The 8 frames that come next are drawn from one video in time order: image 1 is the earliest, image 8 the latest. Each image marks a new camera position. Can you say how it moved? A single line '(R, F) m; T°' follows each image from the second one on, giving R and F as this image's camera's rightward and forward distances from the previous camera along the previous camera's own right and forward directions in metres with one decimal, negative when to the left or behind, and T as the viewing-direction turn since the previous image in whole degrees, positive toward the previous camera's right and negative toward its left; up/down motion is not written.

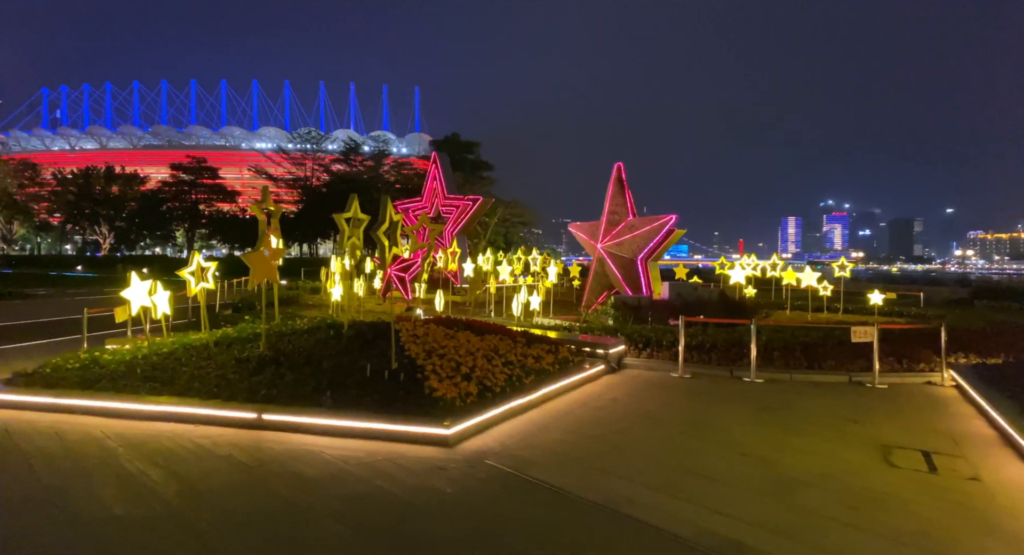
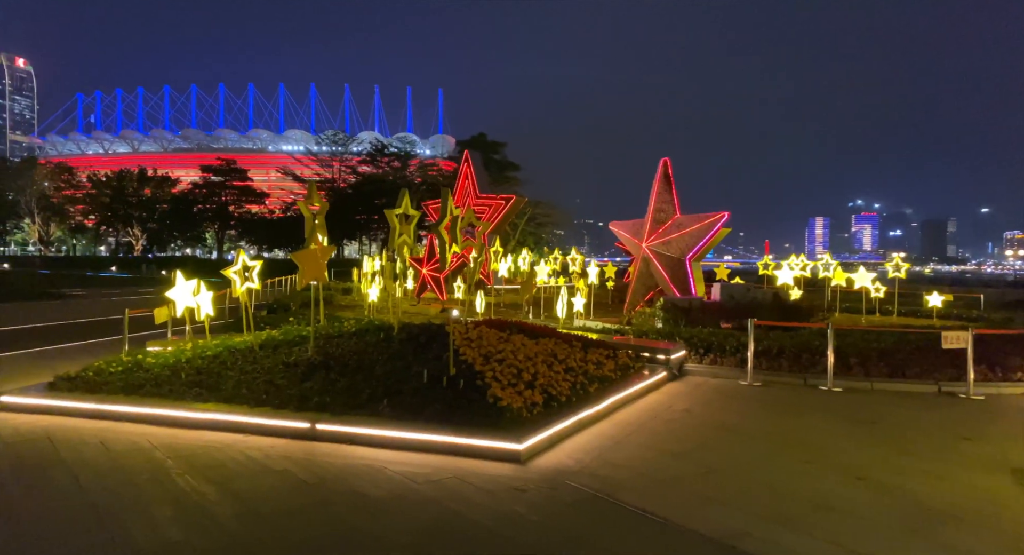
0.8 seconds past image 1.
(-0.6, +0.6) m; -2°
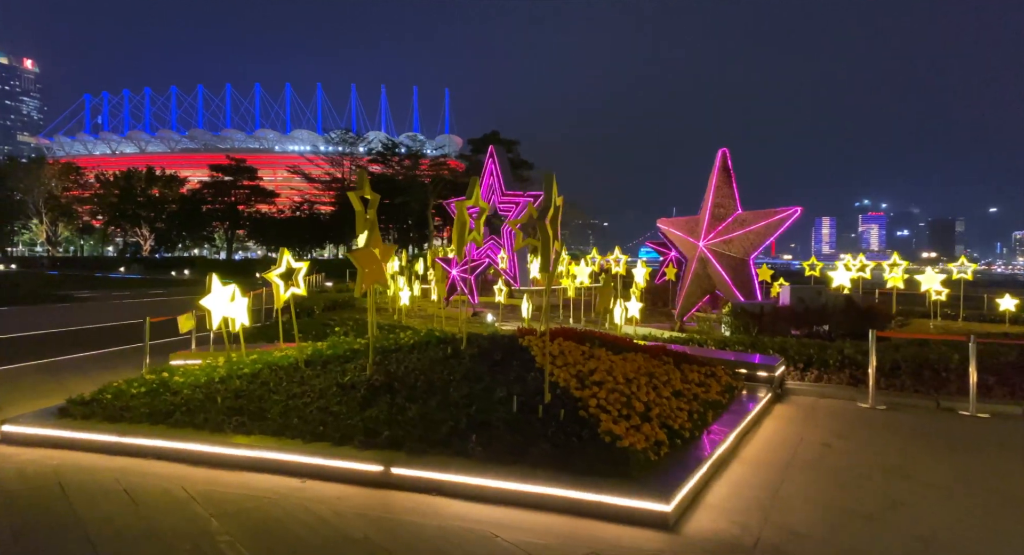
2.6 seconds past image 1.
(-1.1, +1.4) m; 0°
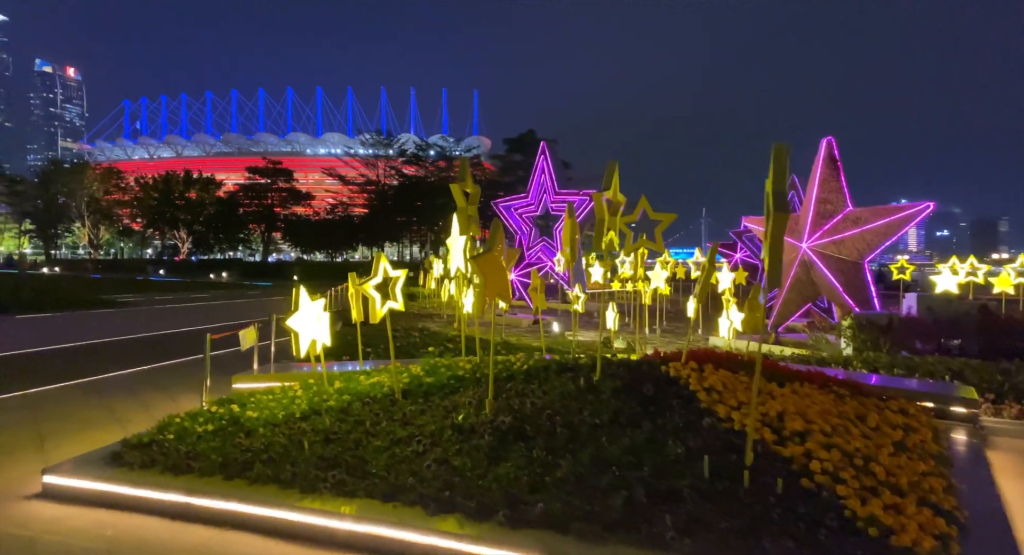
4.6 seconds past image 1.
(-1.3, +1.6) m; -3°
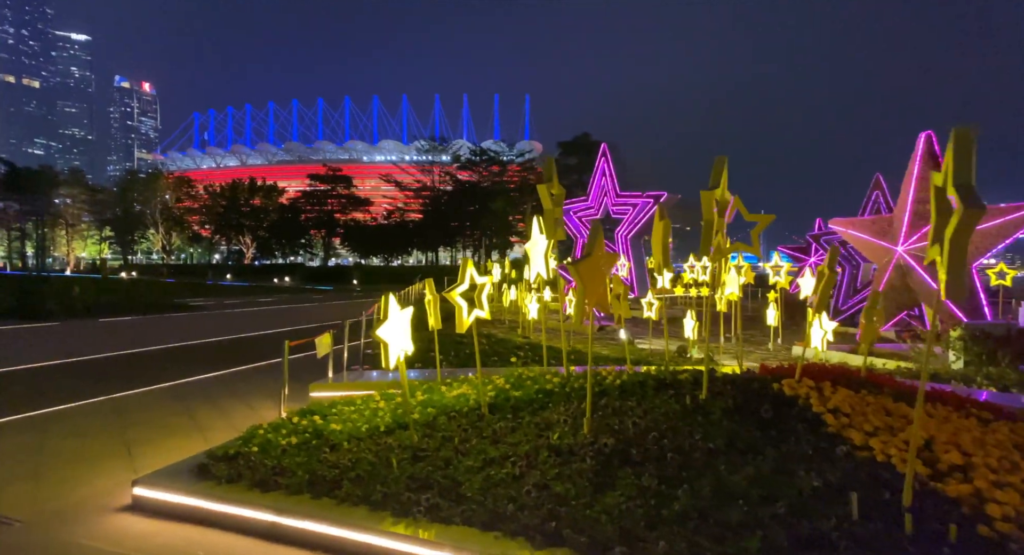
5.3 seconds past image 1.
(-0.5, +0.4) m; -5°
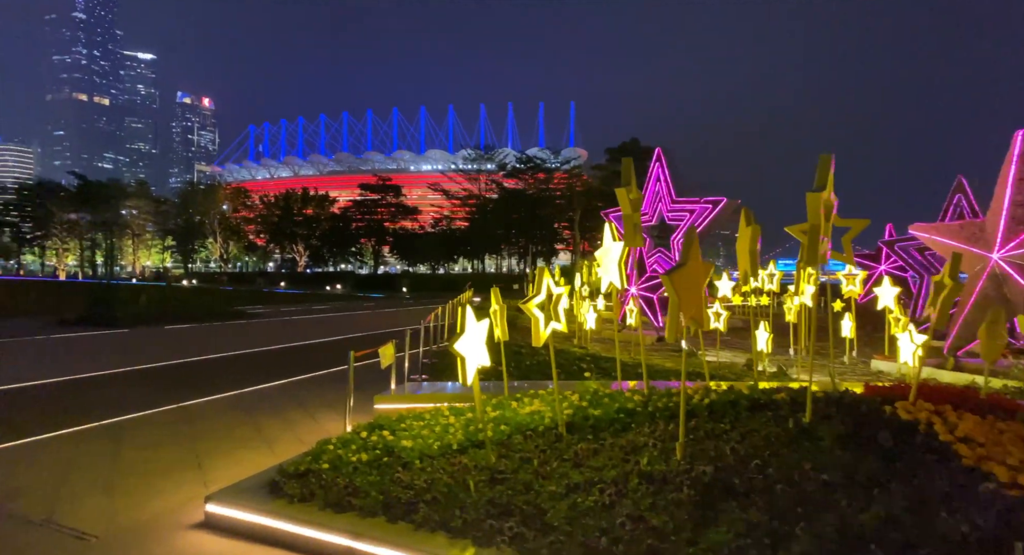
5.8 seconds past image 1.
(-0.3, +0.4) m; -4°
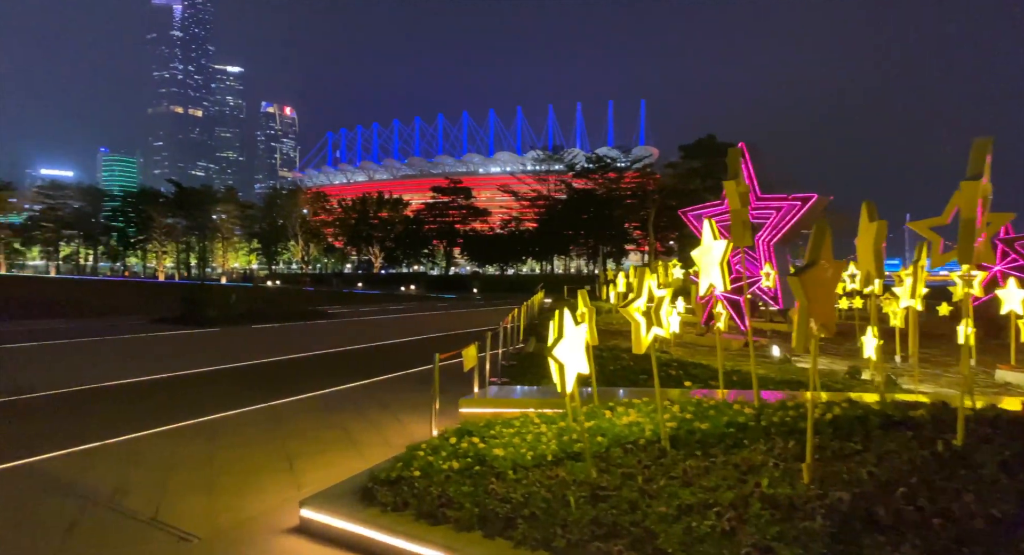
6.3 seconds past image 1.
(-0.3, +0.3) m; -6°
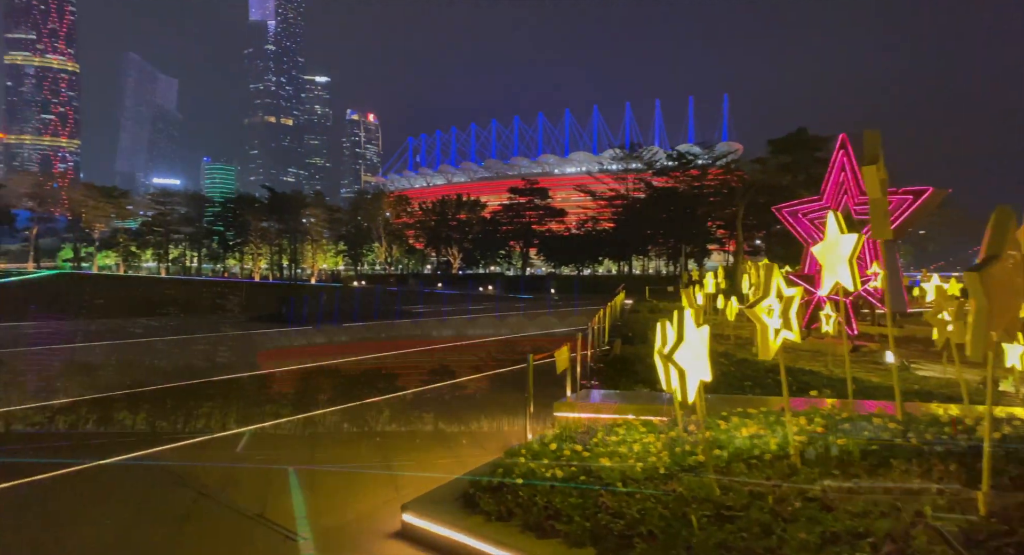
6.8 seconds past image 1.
(-0.3, +0.3) m; -7°
